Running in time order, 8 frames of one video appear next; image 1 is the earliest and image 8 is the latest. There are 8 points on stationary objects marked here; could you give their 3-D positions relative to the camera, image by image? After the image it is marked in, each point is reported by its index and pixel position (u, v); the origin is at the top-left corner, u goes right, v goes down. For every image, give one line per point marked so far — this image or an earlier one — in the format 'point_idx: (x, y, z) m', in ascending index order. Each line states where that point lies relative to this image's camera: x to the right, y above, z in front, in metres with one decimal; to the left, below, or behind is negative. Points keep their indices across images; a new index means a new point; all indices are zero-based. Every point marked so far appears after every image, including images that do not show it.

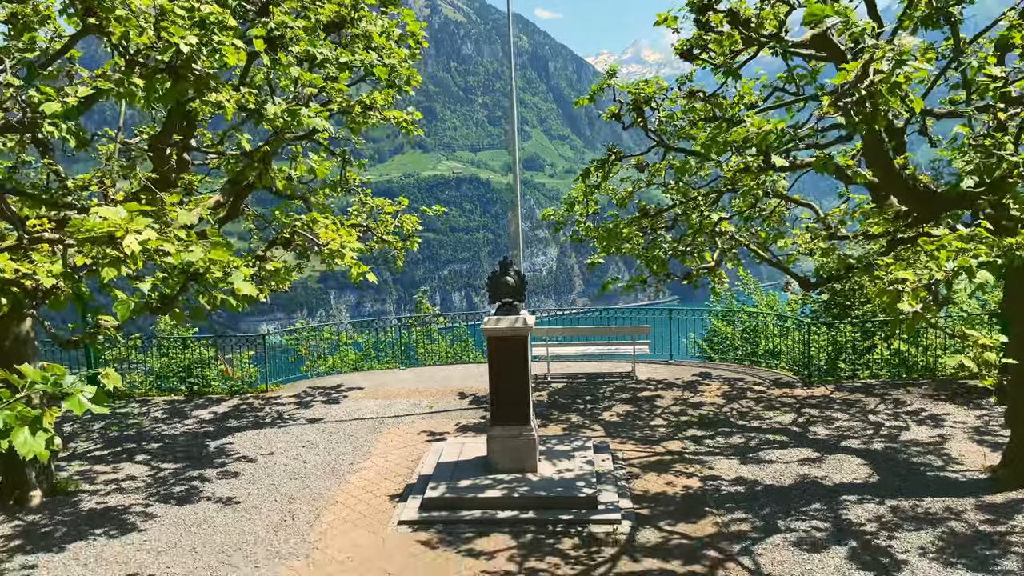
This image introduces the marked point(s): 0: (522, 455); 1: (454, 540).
0: (+0.1, -2.1, +8.8) m
1: (-0.6, -2.8, +7.7) m
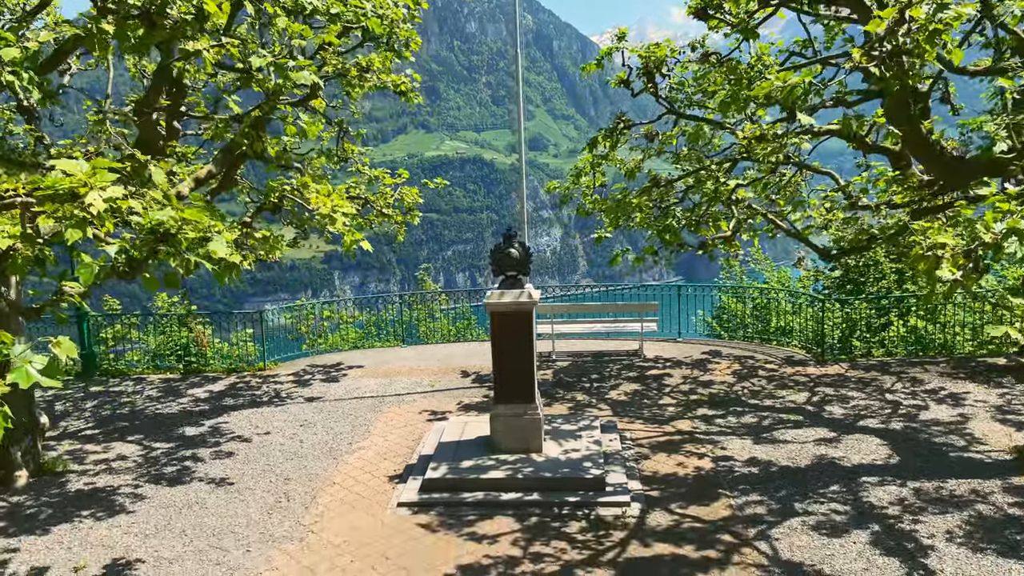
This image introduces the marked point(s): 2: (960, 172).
0: (+0.2, -1.8, +8.4) m
1: (-0.6, -2.5, +7.4) m
2: (+5.0, +1.3, +7.8) m
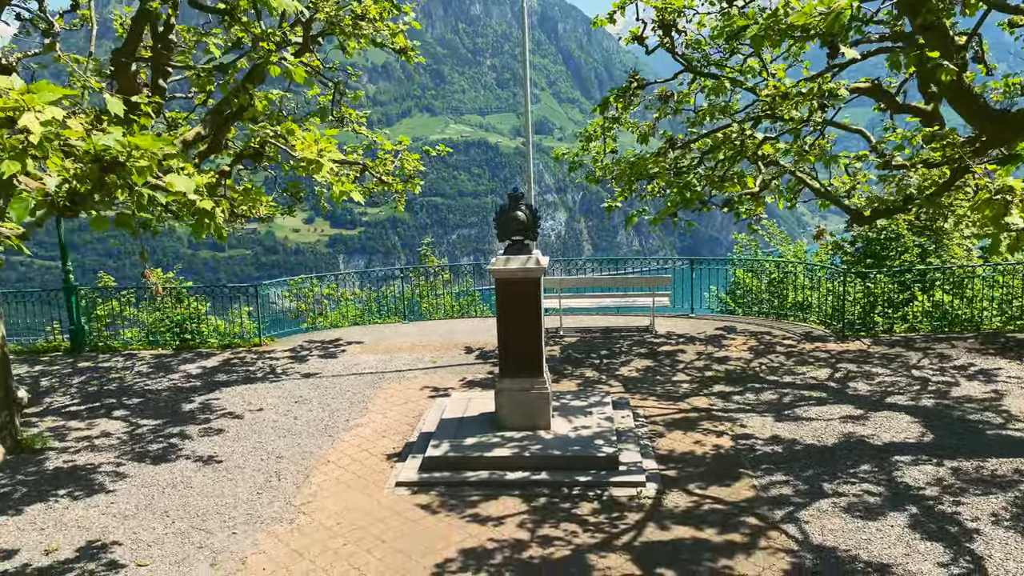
0: (+0.2, -1.4, +7.9) m
1: (-0.5, -2.1, +6.9) m
2: (+5.1, +1.7, +7.1) m
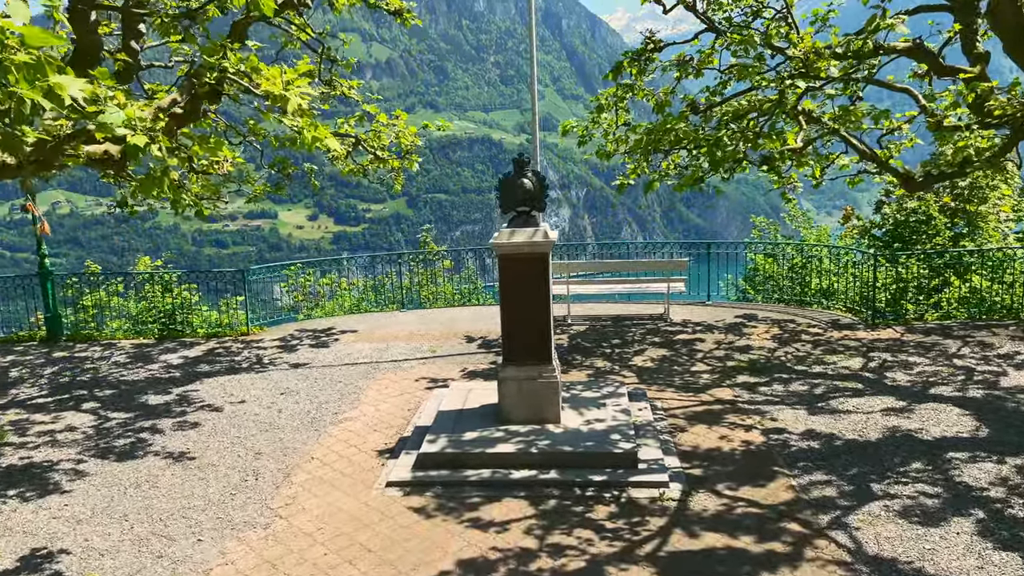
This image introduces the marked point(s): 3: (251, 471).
0: (+0.3, -1.2, +7.1) m
1: (-0.5, -1.9, +6.0) m
2: (+5.1, +1.9, +6.2) m
3: (-2.6, -1.8, +6.9) m
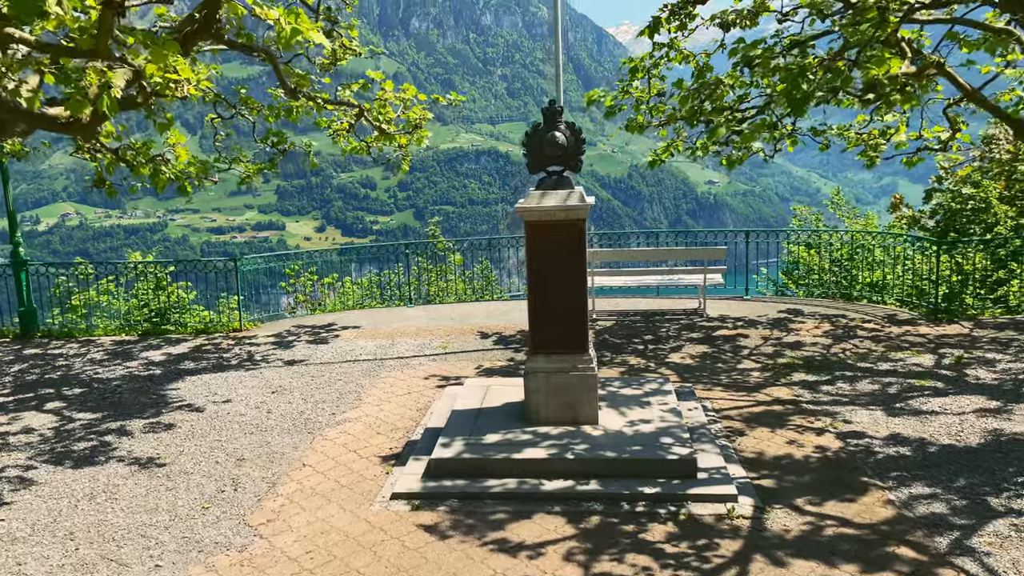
0: (+0.5, -0.9, +5.9) m
1: (-0.2, -1.7, +4.9) m
2: (+5.4, +2.1, +5.1) m
3: (-2.4, -1.6, +5.8) m
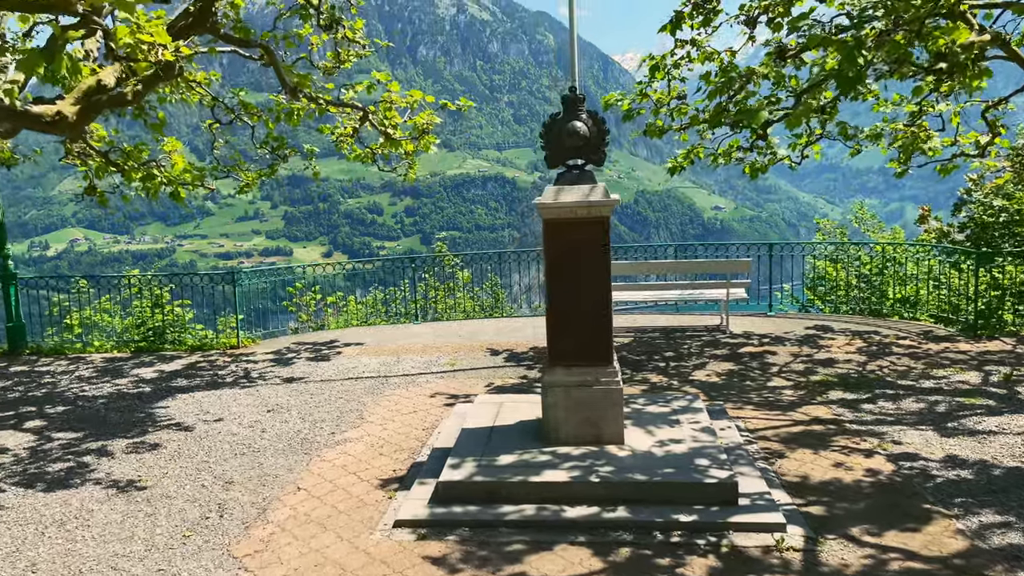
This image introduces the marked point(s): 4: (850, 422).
0: (+0.7, -1.0, +5.4) m
1: (-0.1, -1.7, +4.3) m
2: (+5.5, +2.1, +4.6) m
3: (-2.2, -1.6, +5.2) m
4: (+3.2, -1.3, +6.5) m
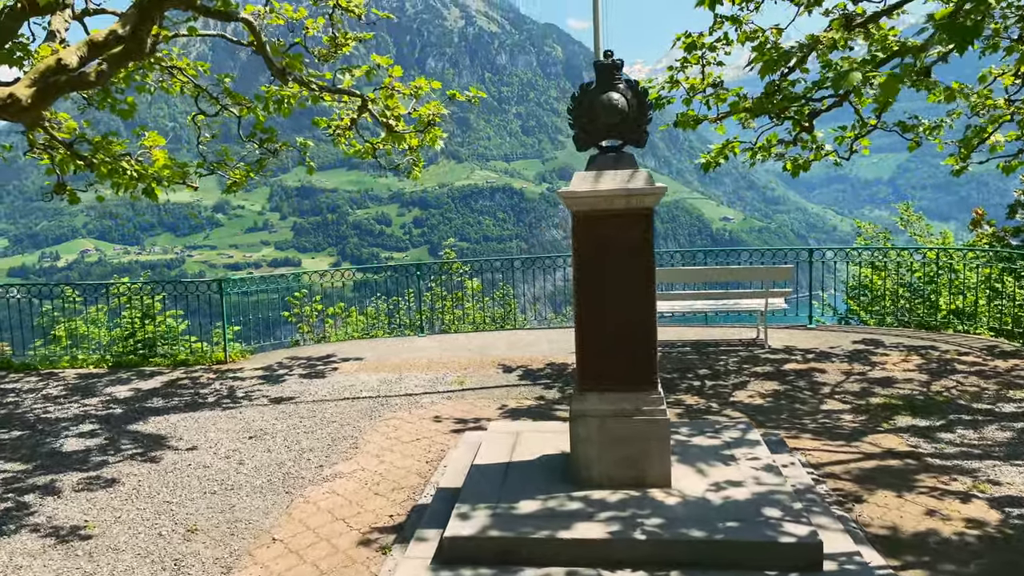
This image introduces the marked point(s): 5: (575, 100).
0: (+0.8, -1.0, +4.4) m
1: (0.0, -1.7, +3.3) m
2: (+5.6, +2.1, +3.6) m
3: (-2.1, -1.7, +4.3) m
4: (+3.3, -1.3, +5.5) m
5: (+0.4, +1.2, +4.5) m
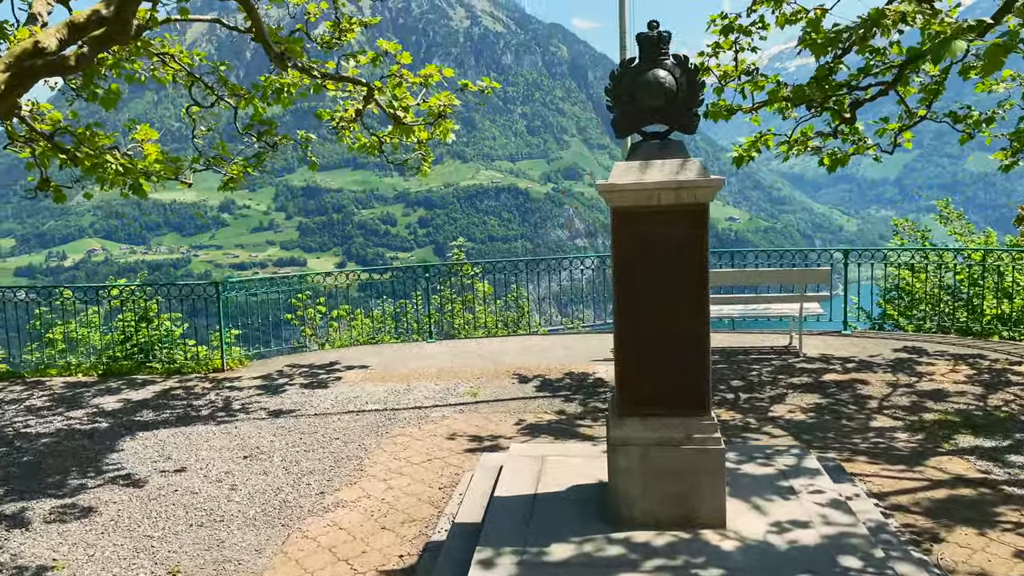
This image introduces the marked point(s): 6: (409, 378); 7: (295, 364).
0: (+1.0, -1.1, +3.8) m
1: (+0.1, -1.7, +2.7) m
2: (+5.8, +2.0, +3.0) m
3: (-1.9, -1.7, +3.7) m
4: (+3.5, -1.4, +4.9) m
5: (+0.6, +1.2, +3.9) m
6: (-1.2, -1.1, +8.5) m
7: (-3.0, -1.0, +9.6) m
